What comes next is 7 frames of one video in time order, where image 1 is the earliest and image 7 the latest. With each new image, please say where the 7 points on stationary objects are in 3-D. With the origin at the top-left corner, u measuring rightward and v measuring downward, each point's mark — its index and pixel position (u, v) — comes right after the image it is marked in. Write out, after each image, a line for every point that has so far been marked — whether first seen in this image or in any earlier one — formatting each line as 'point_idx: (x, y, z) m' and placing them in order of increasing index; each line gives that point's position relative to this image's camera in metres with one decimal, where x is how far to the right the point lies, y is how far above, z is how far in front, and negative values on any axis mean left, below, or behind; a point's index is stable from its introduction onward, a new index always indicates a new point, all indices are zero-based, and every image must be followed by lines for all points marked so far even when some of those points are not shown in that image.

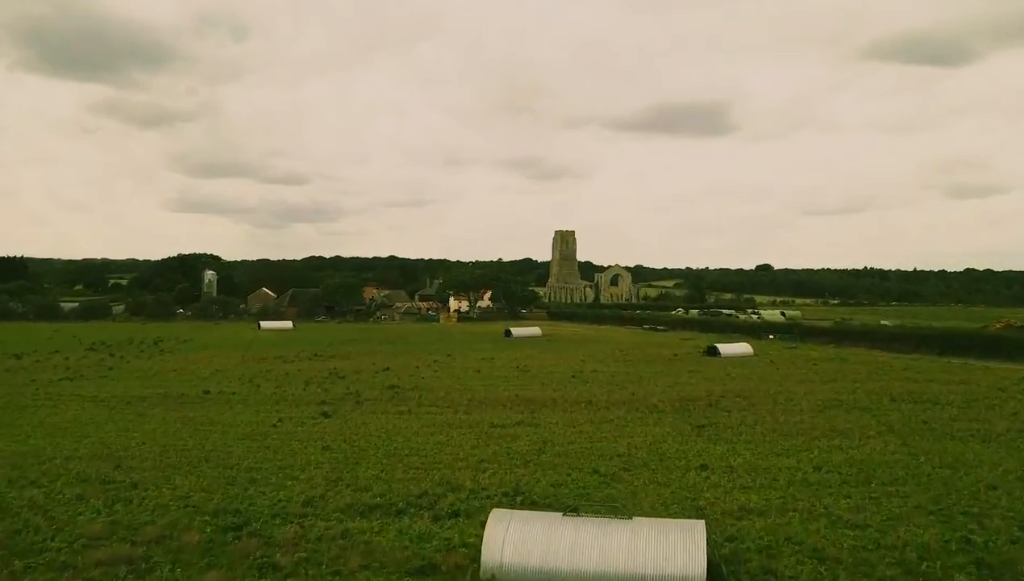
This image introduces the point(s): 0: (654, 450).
0: (+2.8, -3.1, +17.0) m
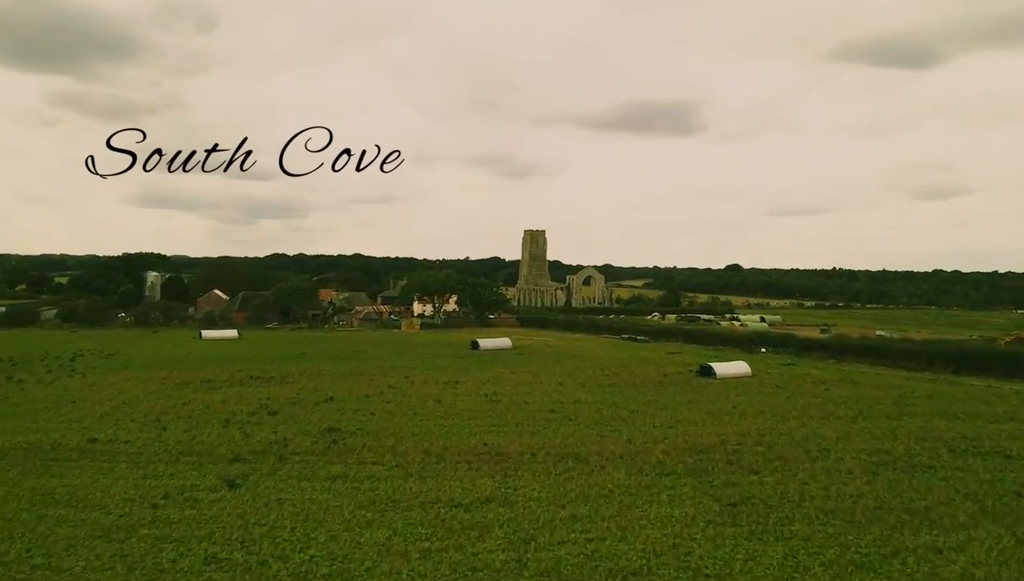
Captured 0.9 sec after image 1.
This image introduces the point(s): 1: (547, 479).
0: (+2.3, -3.7, +11.9) m
1: (+0.7, -3.7, +17.0) m
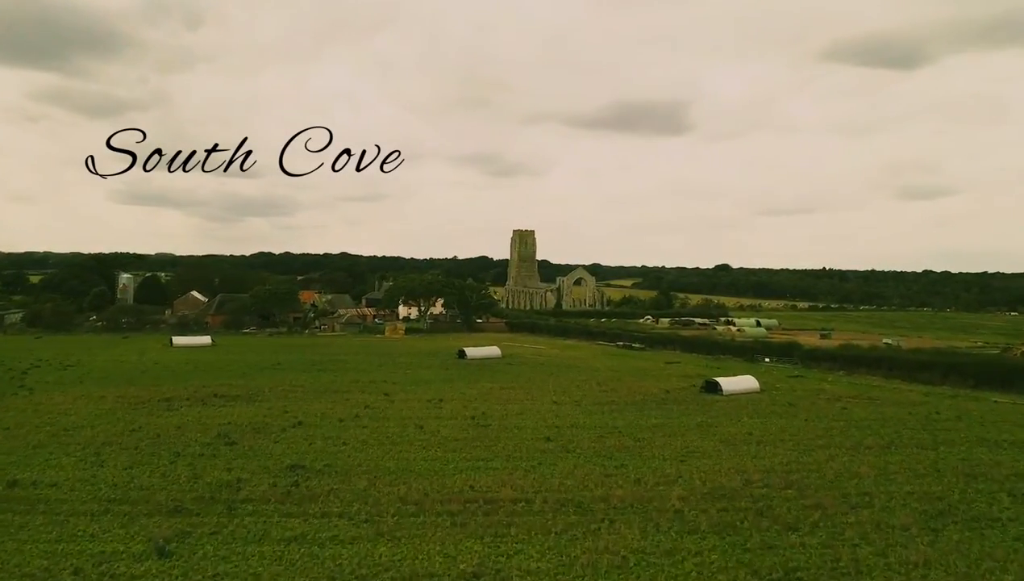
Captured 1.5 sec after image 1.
0: (+2.3, -4.1, +9.0) m
1: (+0.6, -4.1, +14.1) m
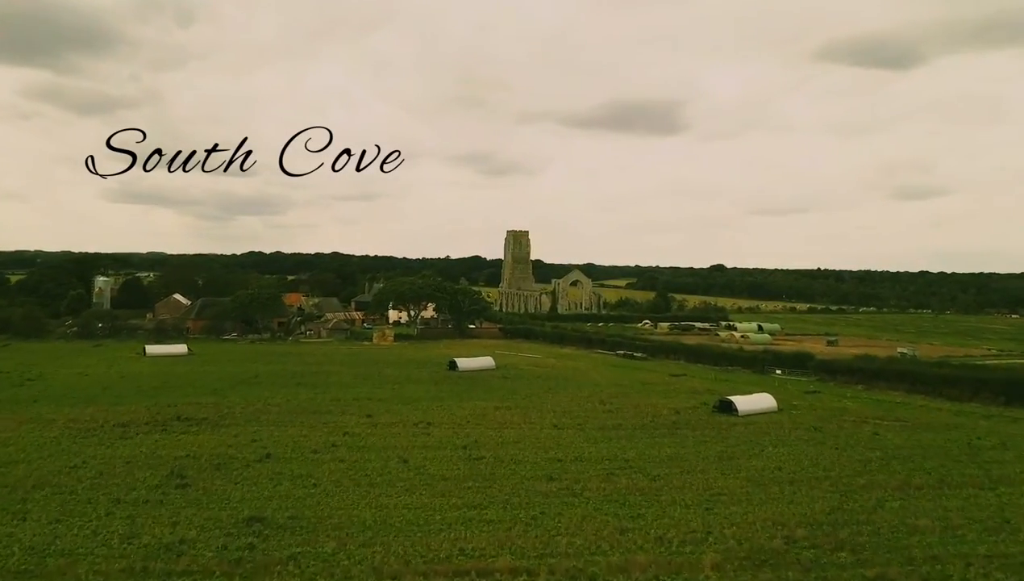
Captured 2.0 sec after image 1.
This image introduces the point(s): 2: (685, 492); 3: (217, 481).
0: (+2.3, -4.5, +6.0) m
1: (+0.6, -4.5, +11.1) m
2: (+3.9, -4.5, +19.4) m
3: (-6.7, -4.3, +19.8) m
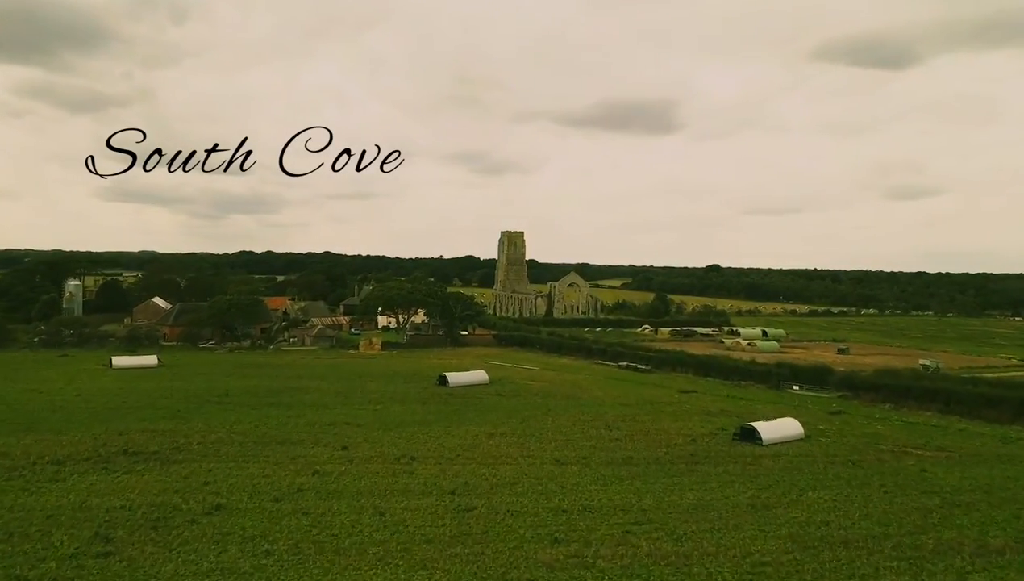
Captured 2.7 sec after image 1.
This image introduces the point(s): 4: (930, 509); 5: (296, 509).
0: (+2.4, -5.0, +2.5) m
1: (+0.6, -4.9, +7.6) m
2: (+3.8, -4.9, +15.9) m
3: (-6.8, -4.8, +16.3) m
4: (+9.6, -5.0, +19.9) m
5: (-4.7, -4.8, +19.0) m
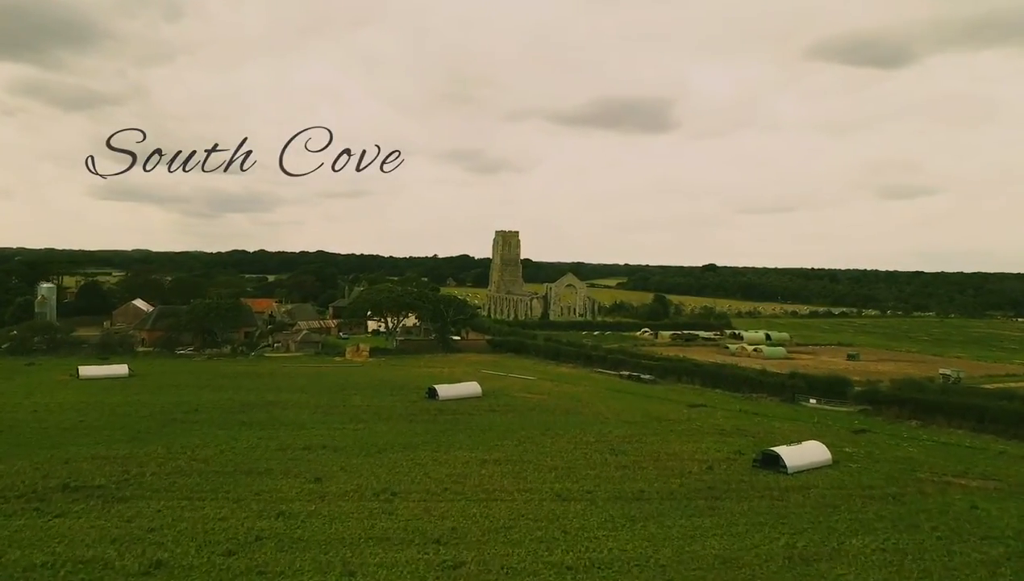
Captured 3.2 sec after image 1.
0: (+2.4, -5.3, -0.5) m
1: (+0.5, -5.3, +4.6) m
2: (+3.8, -5.2, +12.9) m
3: (-6.9, -5.1, +13.2) m
4: (+9.5, -5.3, +16.9) m
5: (-4.8, -5.1, +16.0) m
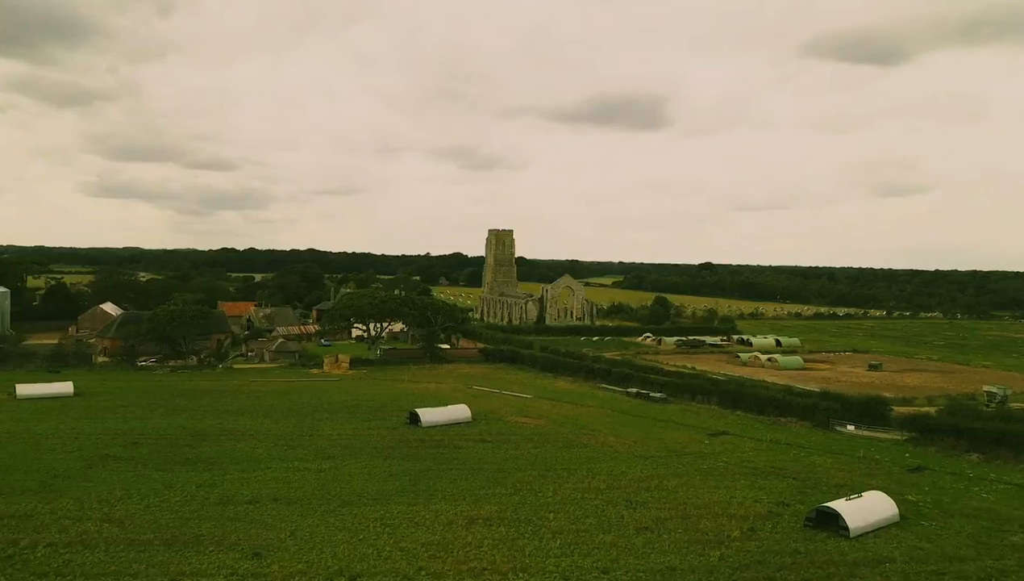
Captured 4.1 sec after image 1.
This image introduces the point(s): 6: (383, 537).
0: (+2.4, -5.8, -5.4) m
1: (+0.6, -5.7, -0.4) m
2: (+3.7, -5.7, +8.0) m
3: (-6.9, -5.5, +8.2) m
4: (+9.4, -5.8, +12.0) m
5: (-4.9, -5.5, +11.0) m
6: (-2.8, -5.4, +19.1) m
